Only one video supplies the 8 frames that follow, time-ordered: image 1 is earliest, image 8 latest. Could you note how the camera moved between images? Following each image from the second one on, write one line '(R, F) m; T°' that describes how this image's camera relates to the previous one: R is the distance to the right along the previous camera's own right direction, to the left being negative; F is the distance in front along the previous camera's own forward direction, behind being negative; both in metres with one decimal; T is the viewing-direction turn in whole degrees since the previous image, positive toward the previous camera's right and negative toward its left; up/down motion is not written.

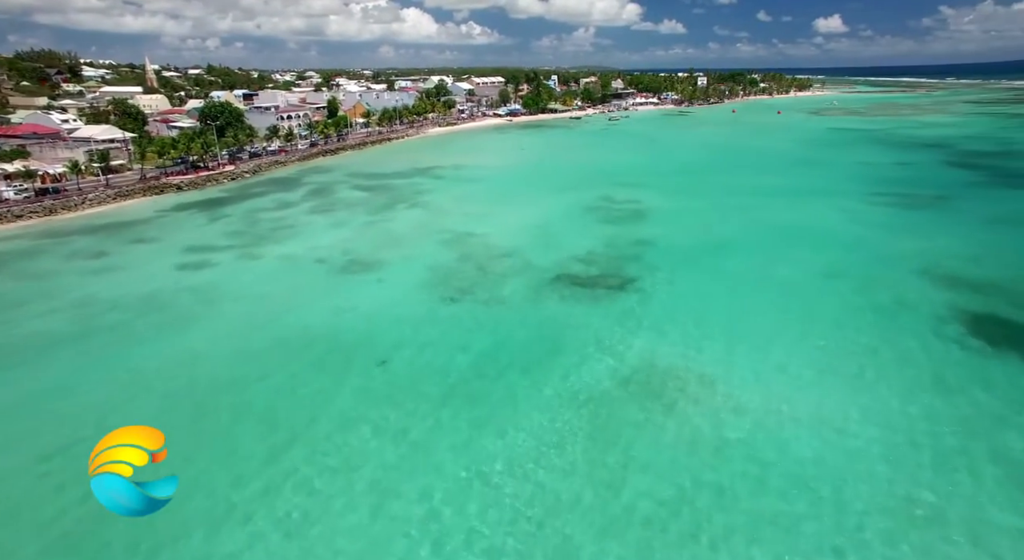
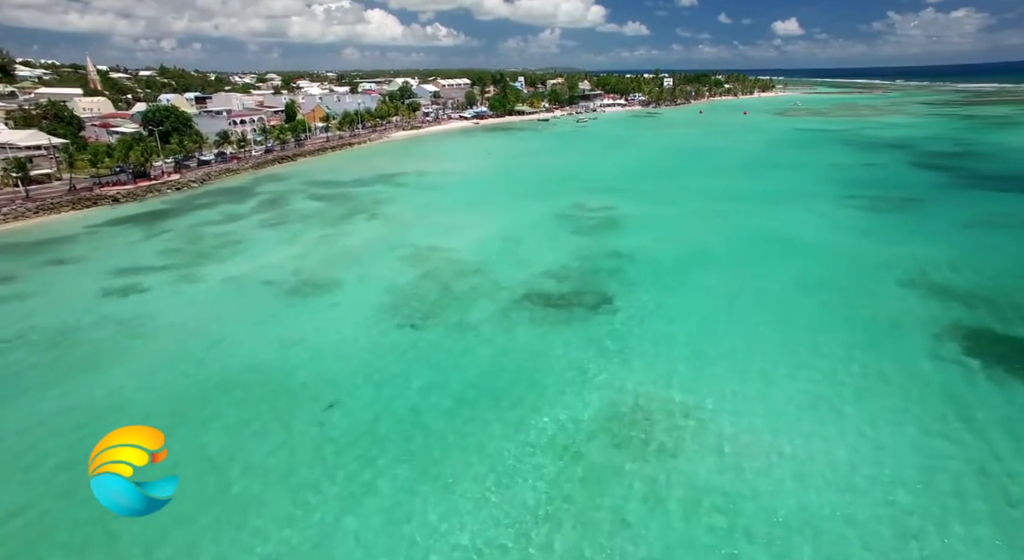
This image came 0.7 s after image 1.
(+0.2, +2.0) m; +3°
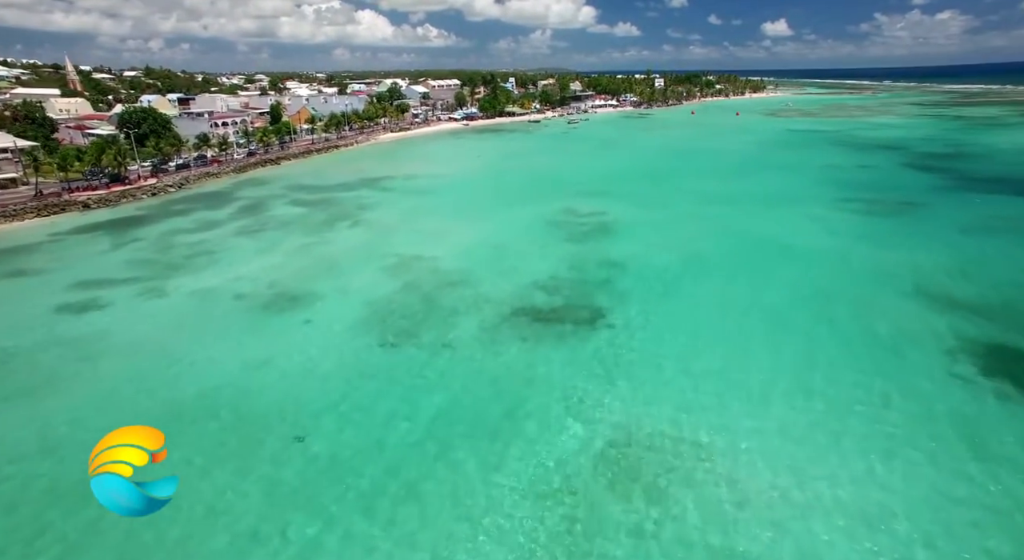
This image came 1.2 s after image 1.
(+0.2, +1.3) m; +1°
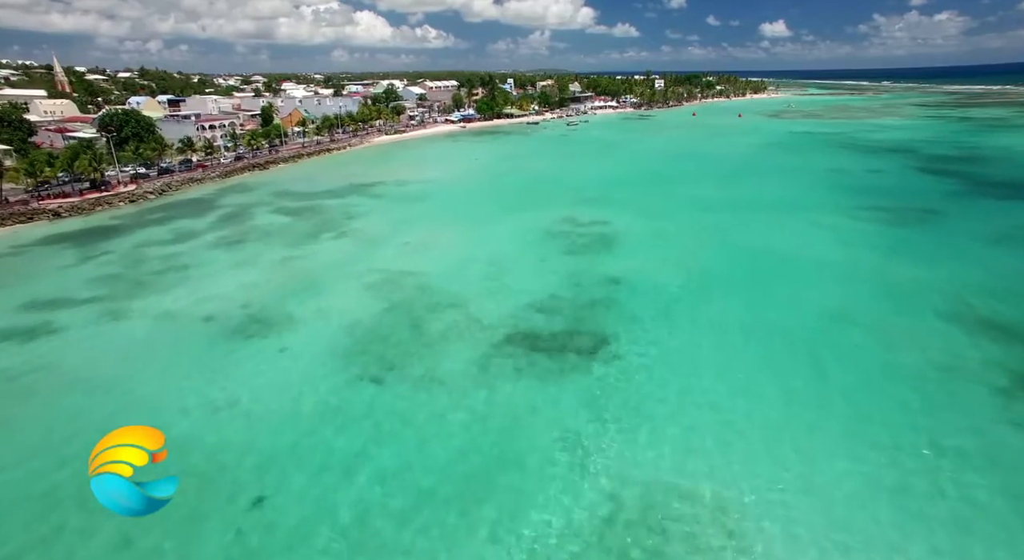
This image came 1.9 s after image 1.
(+0.1, +2.0) m; 0°
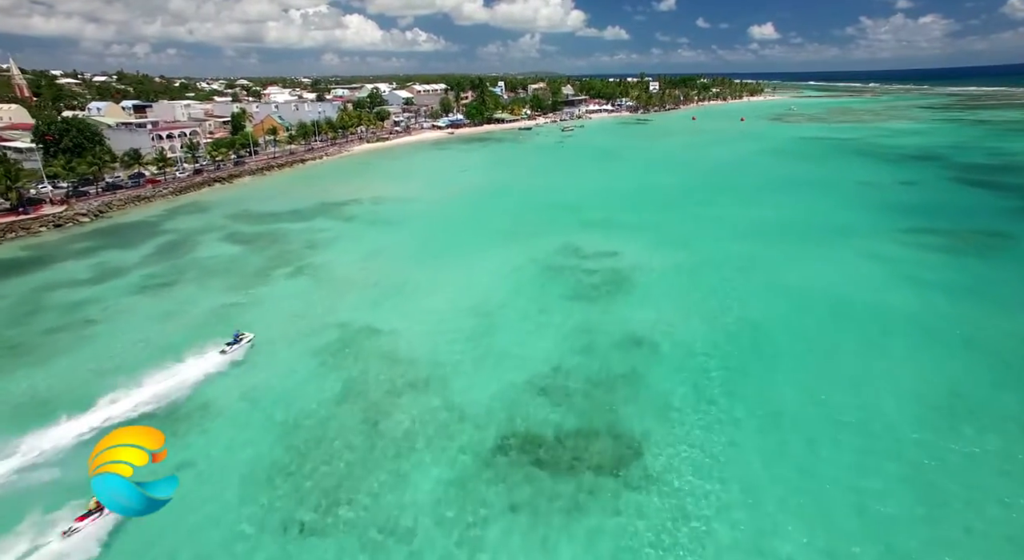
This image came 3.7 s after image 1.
(0.0, +5.3) m; +1°
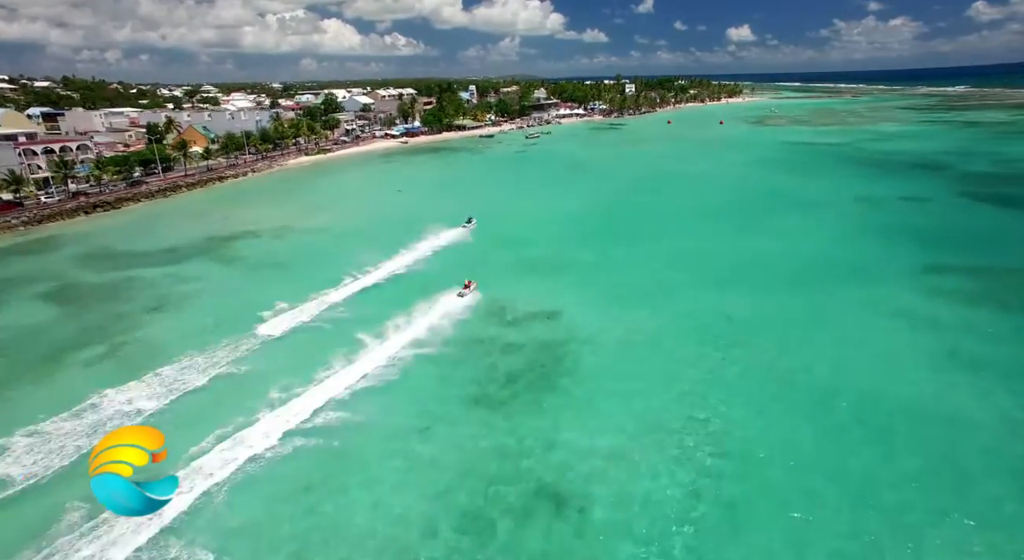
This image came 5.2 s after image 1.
(+3.3, +6.9) m; +2°
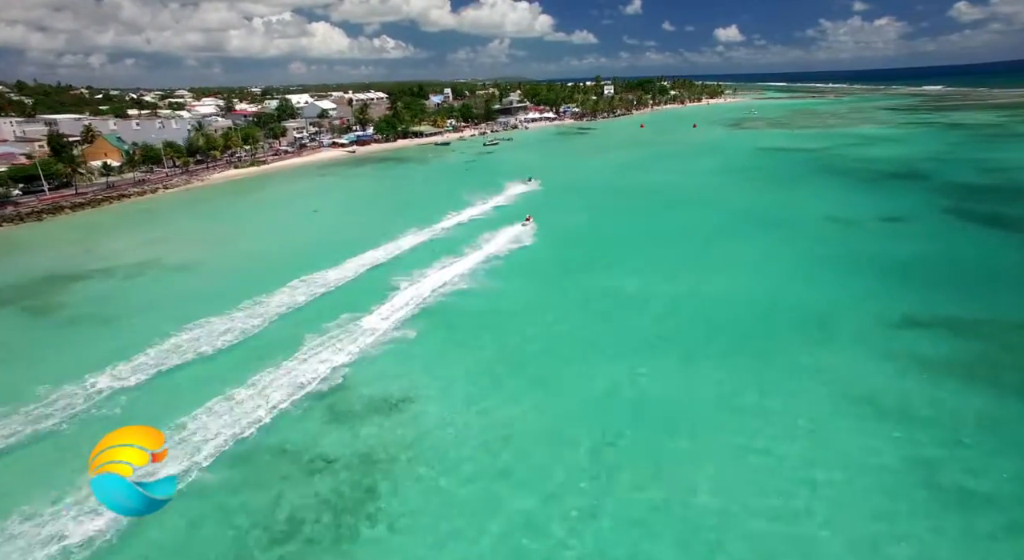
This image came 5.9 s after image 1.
(+4.8, +5.1) m; +1°
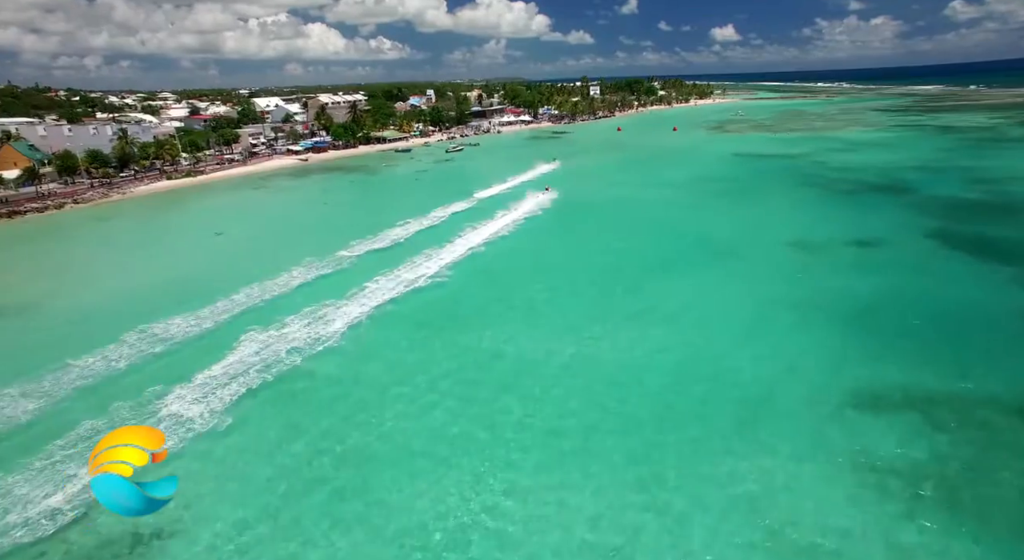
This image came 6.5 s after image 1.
(+4.4, +4.3) m; 0°
